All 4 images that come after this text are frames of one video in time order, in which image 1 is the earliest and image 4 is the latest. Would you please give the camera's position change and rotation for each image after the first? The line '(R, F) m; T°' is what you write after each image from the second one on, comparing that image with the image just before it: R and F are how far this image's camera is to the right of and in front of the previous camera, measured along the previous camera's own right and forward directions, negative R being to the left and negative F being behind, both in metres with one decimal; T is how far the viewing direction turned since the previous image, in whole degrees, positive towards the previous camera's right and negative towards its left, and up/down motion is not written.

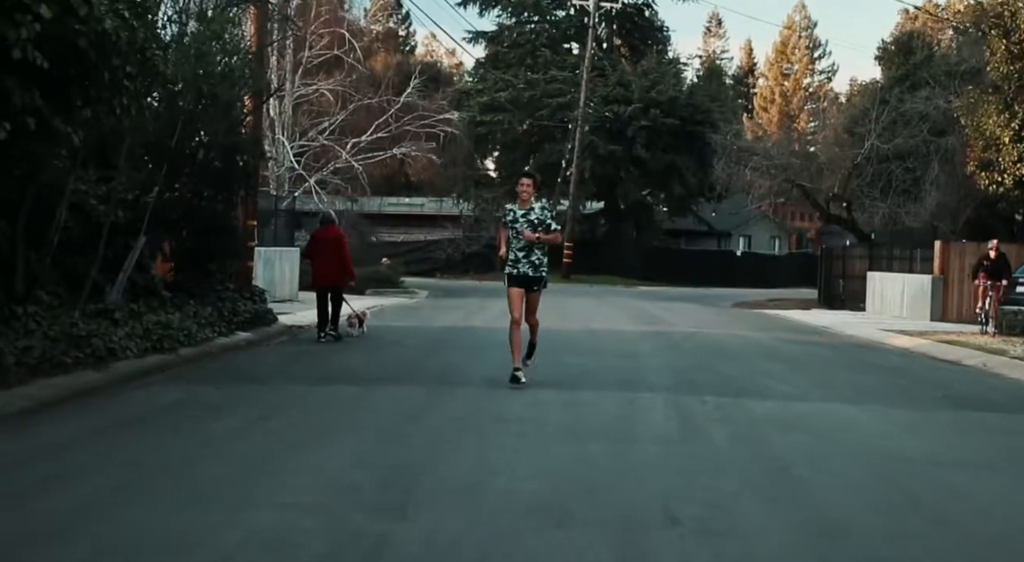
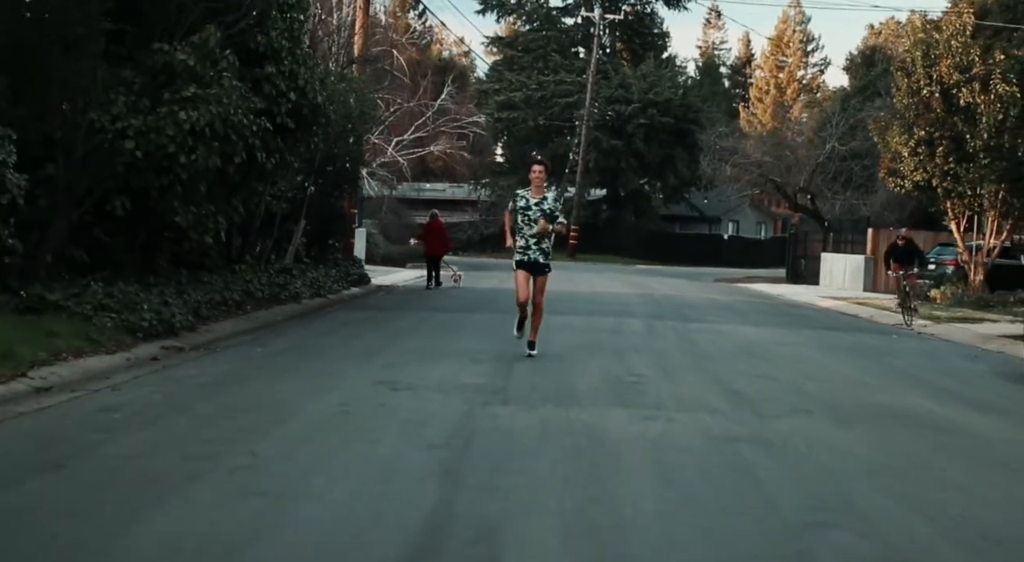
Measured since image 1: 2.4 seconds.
(-0.6, -7.6) m; 0°
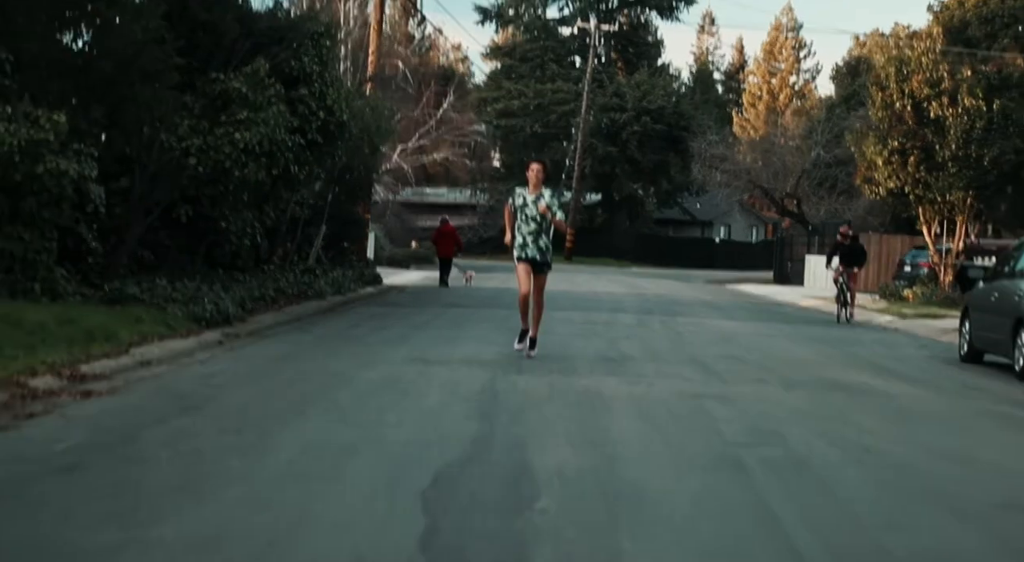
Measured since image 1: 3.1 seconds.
(-0.2, -2.1) m; 0°
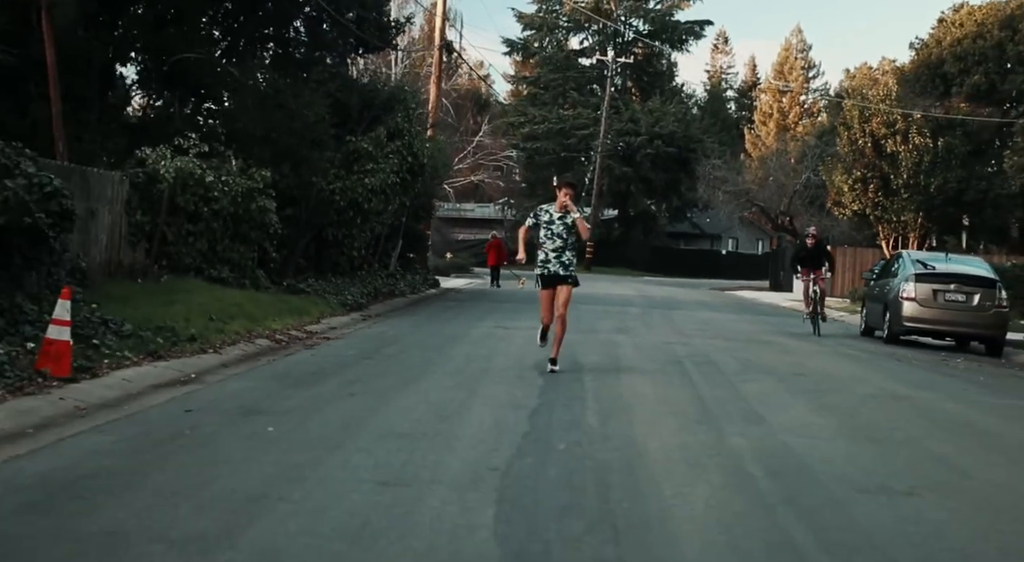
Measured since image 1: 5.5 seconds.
(-0.4, -7.0) m; -1°
